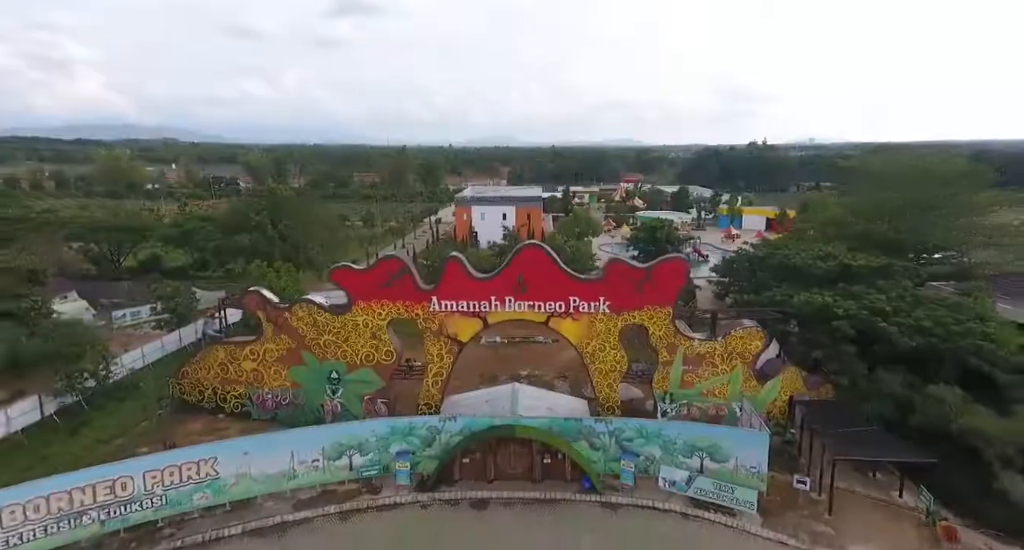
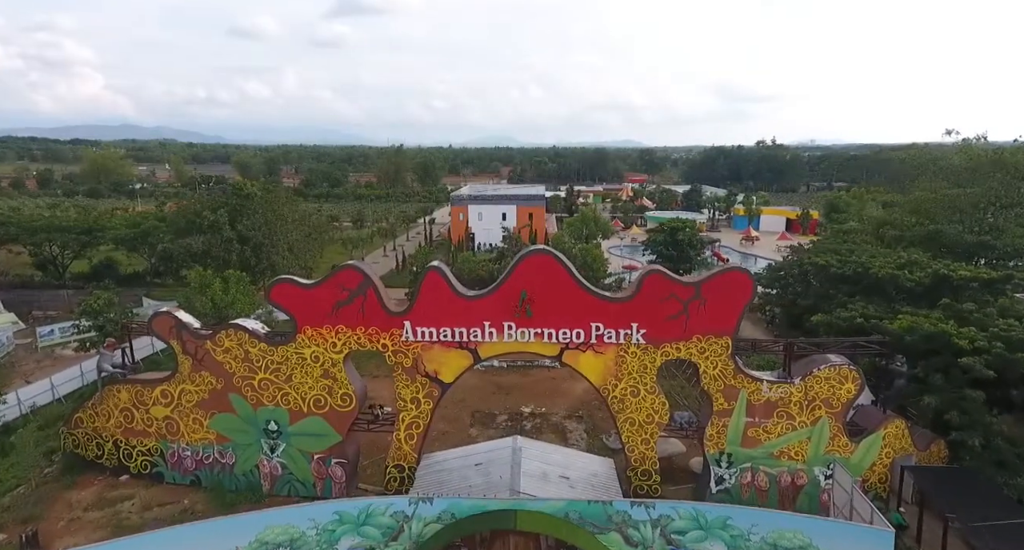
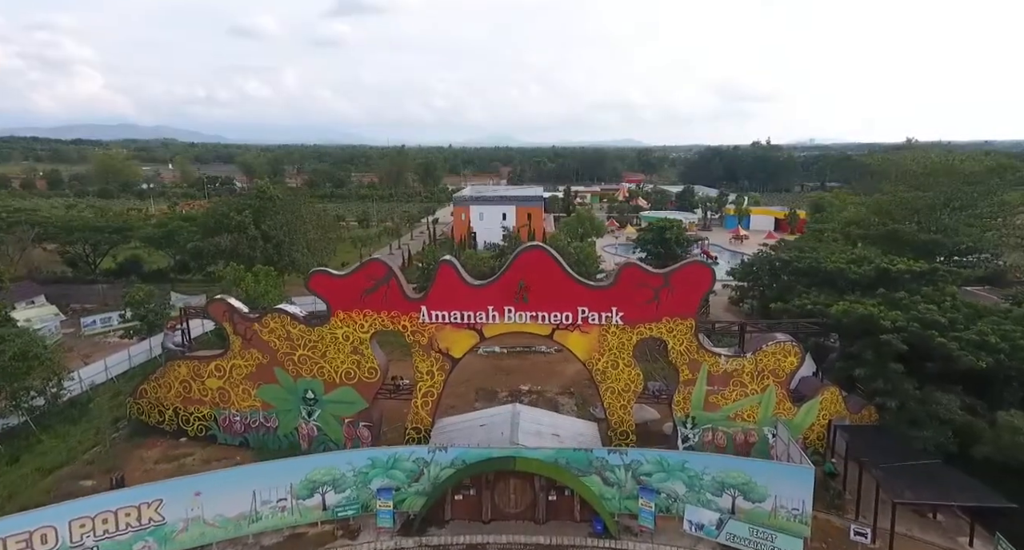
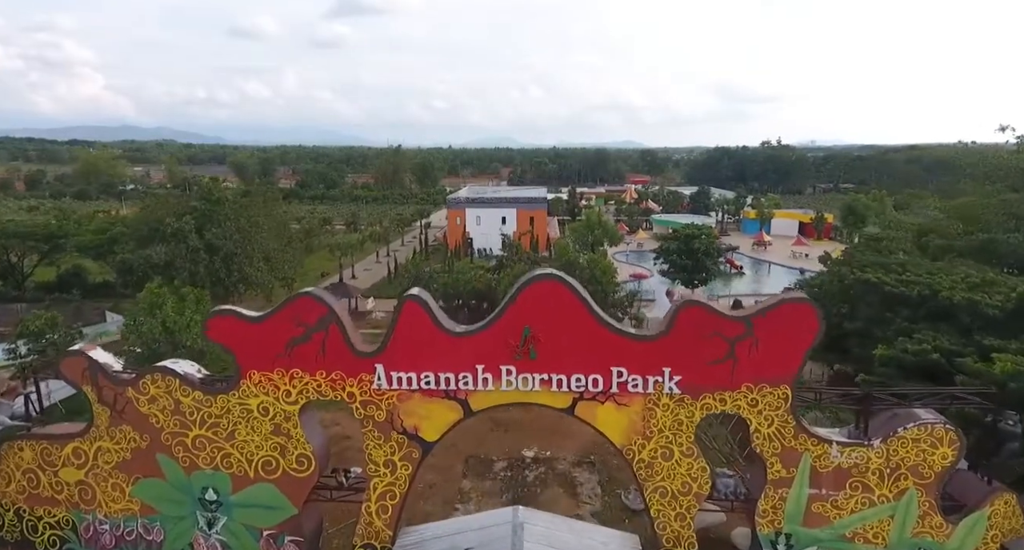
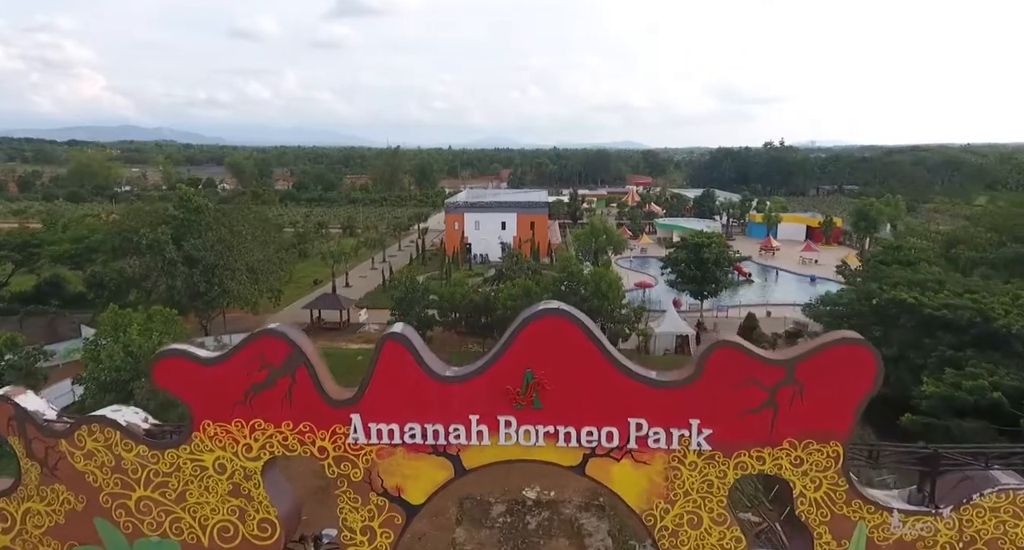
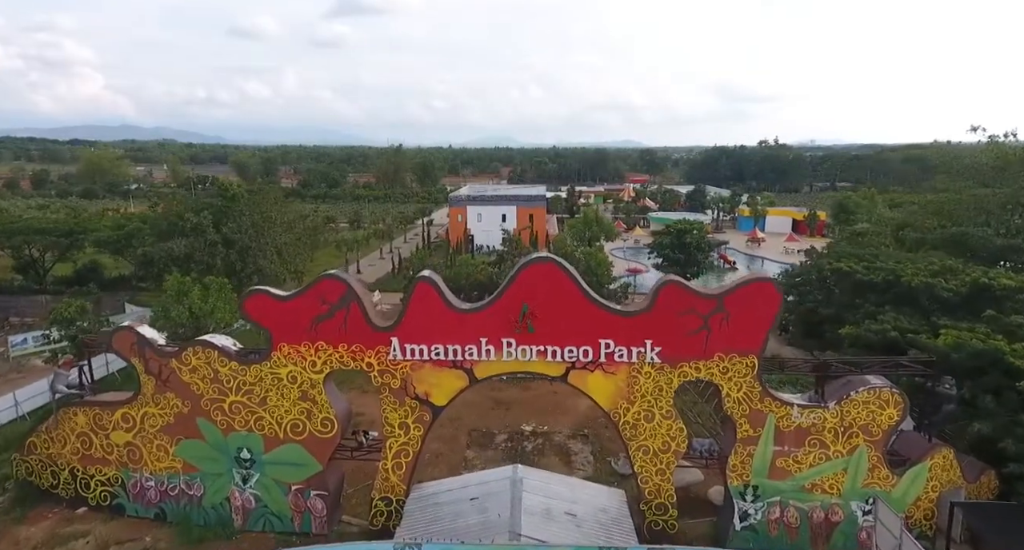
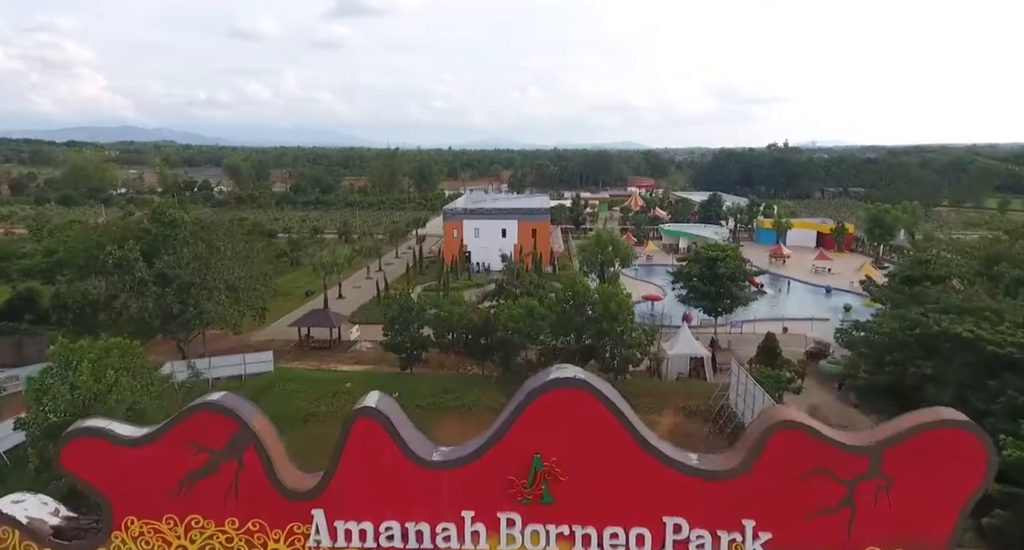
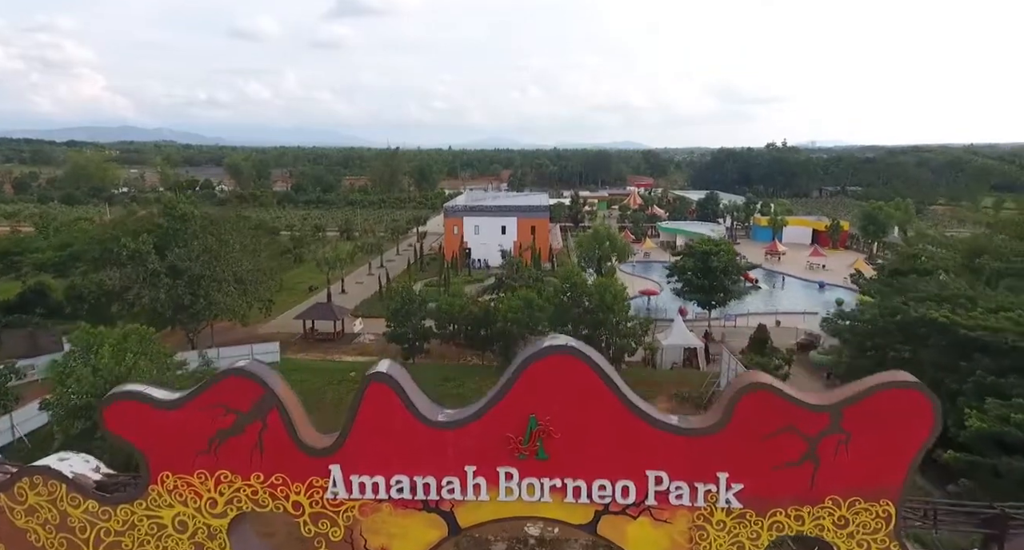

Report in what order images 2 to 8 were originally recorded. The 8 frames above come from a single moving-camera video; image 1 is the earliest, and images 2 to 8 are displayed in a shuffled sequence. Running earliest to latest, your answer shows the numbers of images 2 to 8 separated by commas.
3, 2, 6, 4, 5, 8, 7
